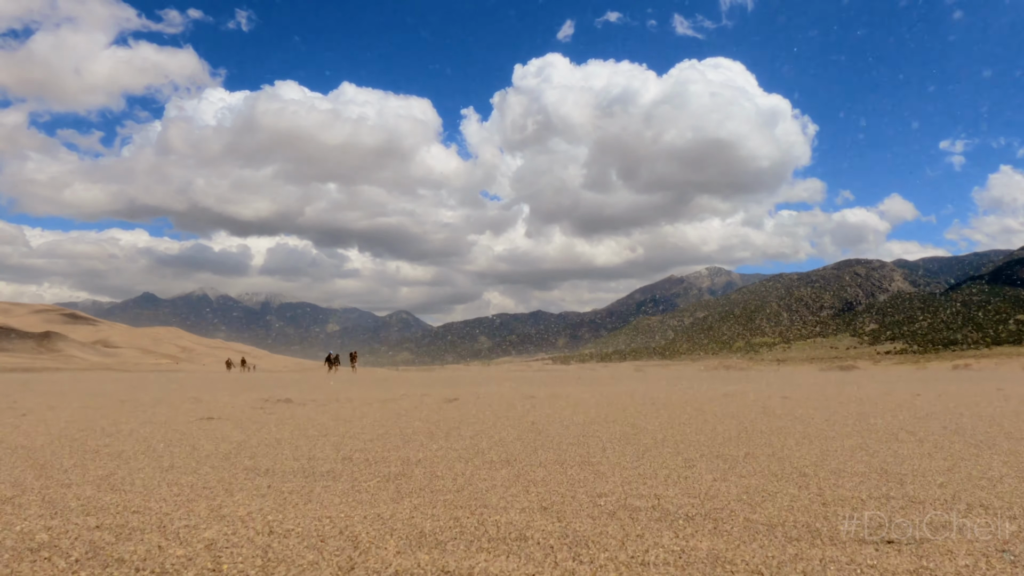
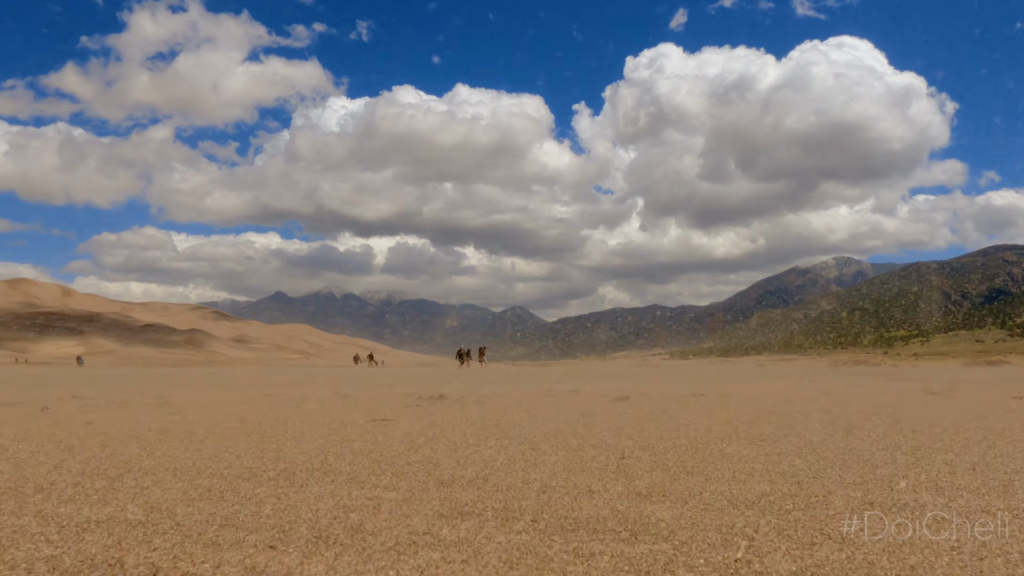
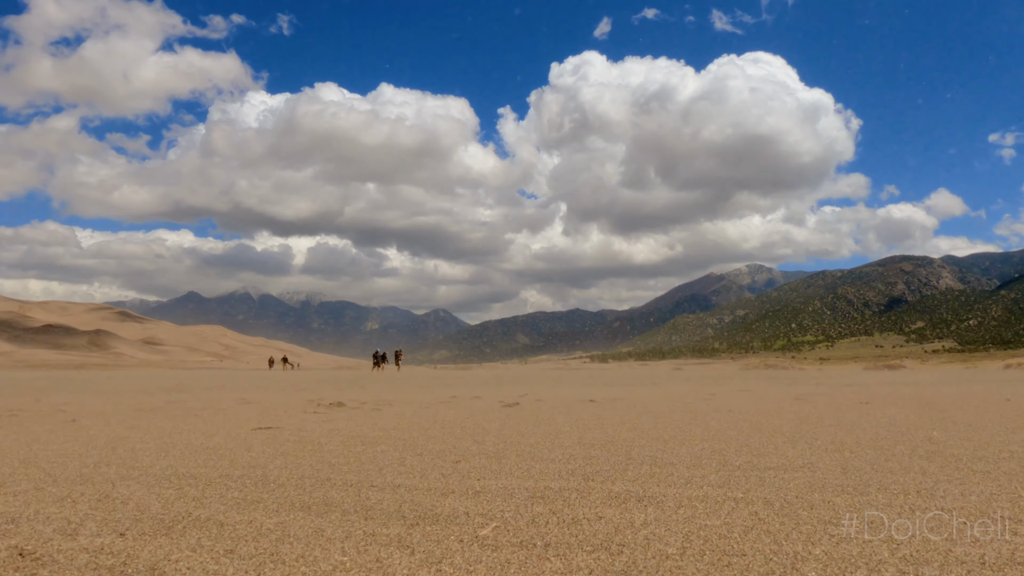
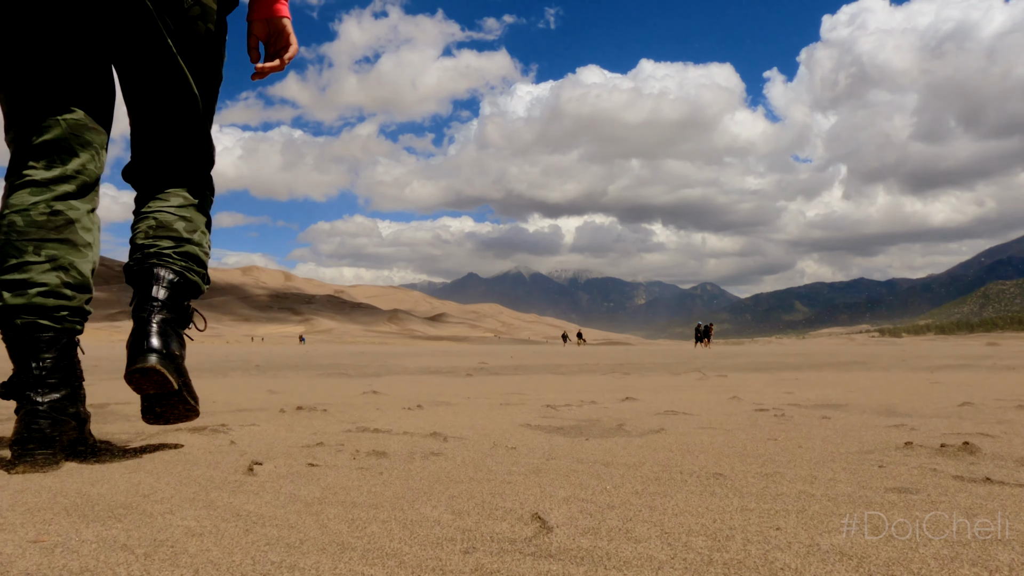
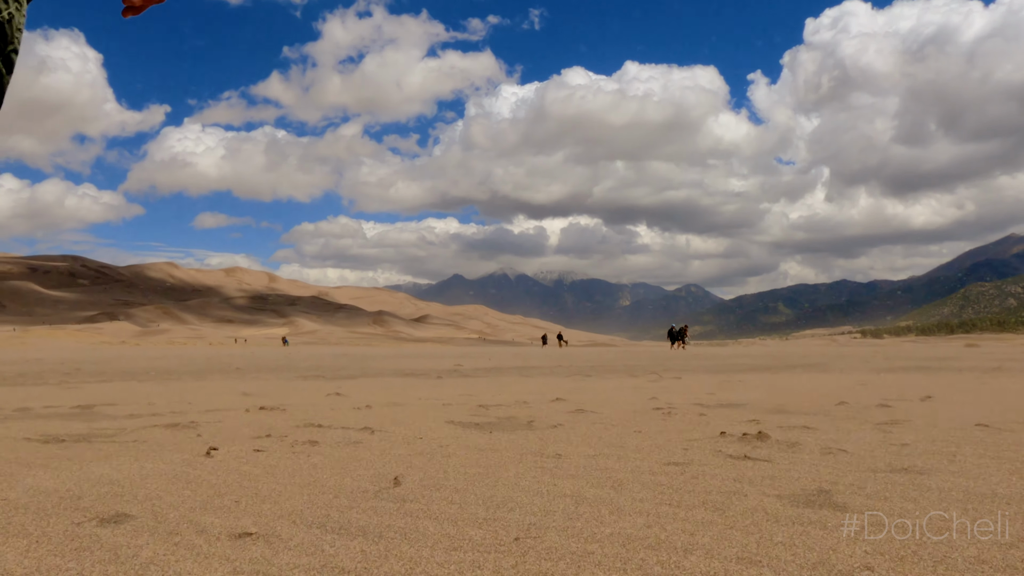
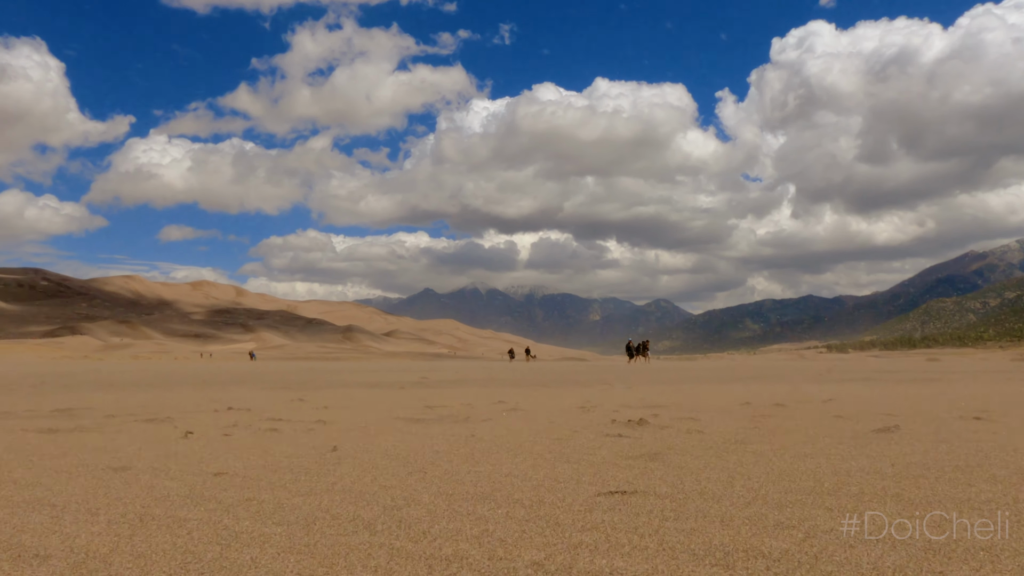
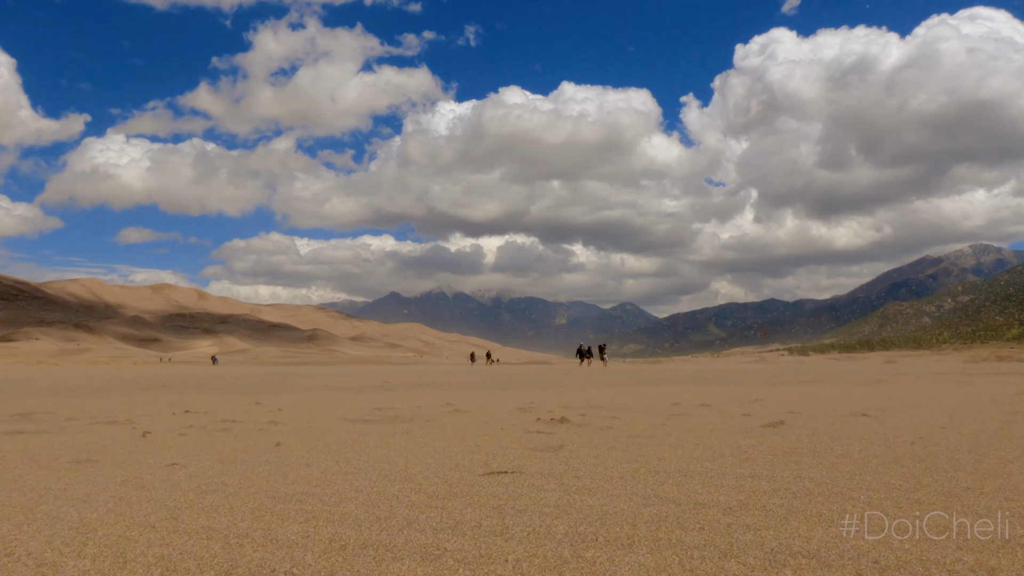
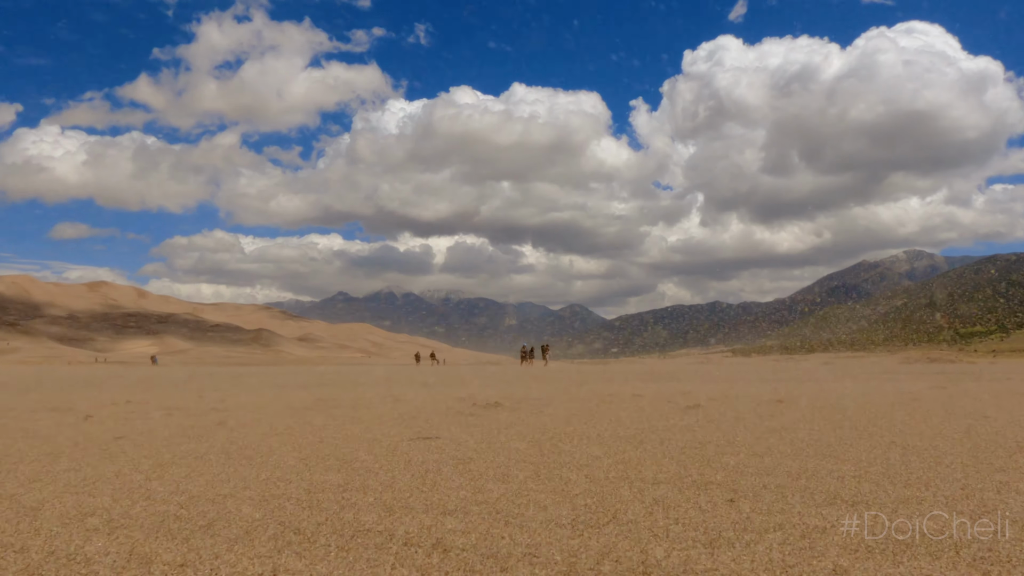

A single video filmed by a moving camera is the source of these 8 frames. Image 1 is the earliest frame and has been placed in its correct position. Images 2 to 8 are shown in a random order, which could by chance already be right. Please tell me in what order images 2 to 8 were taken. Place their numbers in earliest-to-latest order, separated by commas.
3, 2, 8, 7, 6, 5, 4
